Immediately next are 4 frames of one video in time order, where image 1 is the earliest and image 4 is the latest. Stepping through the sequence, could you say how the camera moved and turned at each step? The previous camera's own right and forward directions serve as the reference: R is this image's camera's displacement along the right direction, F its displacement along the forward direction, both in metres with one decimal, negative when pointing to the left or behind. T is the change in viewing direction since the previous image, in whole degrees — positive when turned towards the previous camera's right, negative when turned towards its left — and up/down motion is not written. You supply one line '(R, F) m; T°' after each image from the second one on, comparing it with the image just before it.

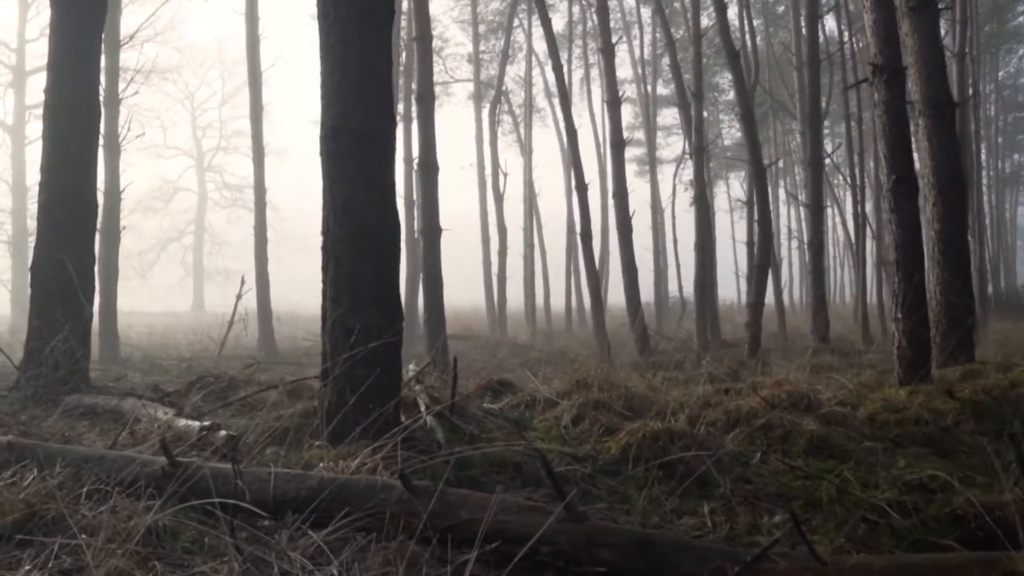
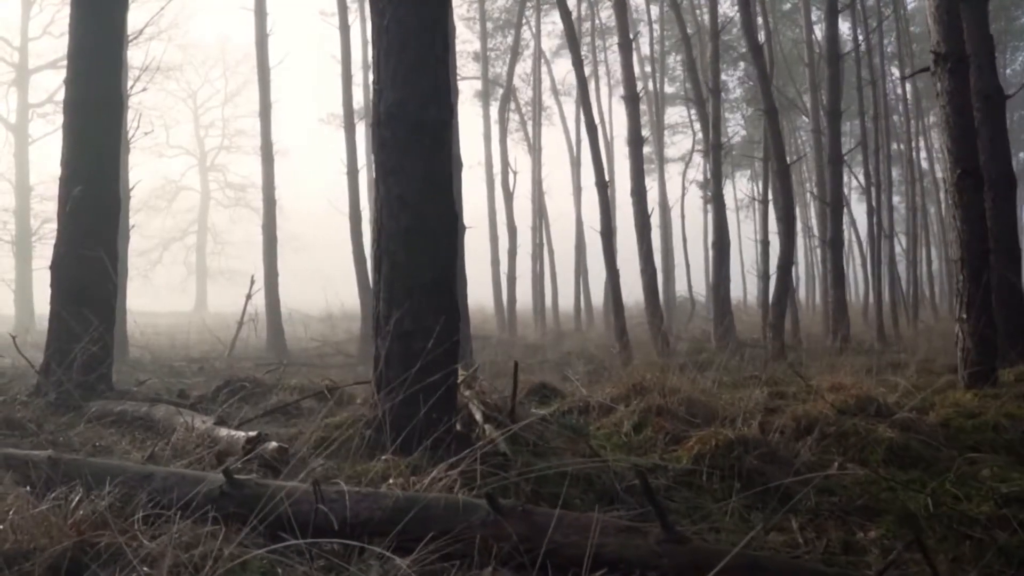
(-0.4, +0.4) m; 0°
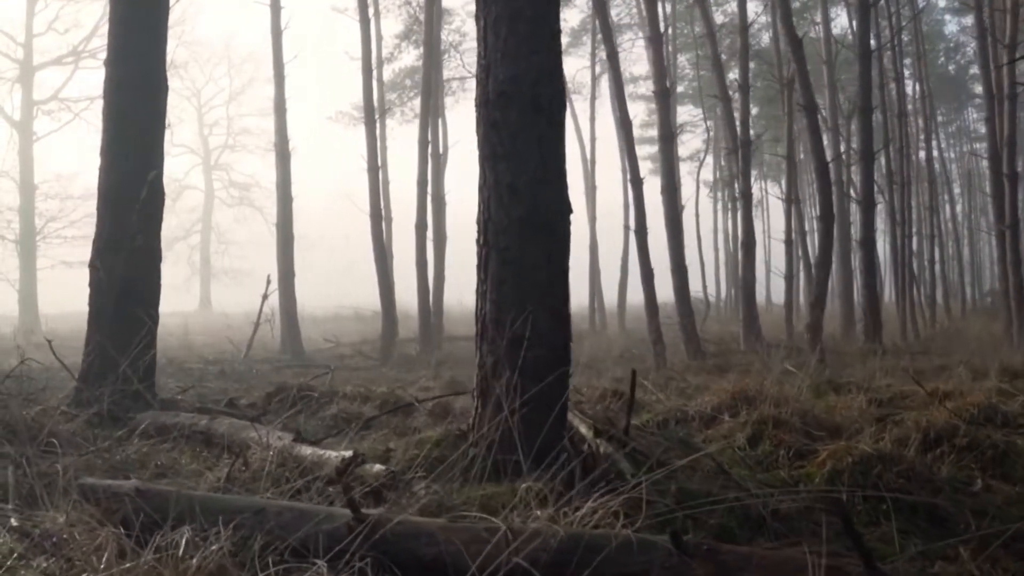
(-0.6, +0.5) m; 0°
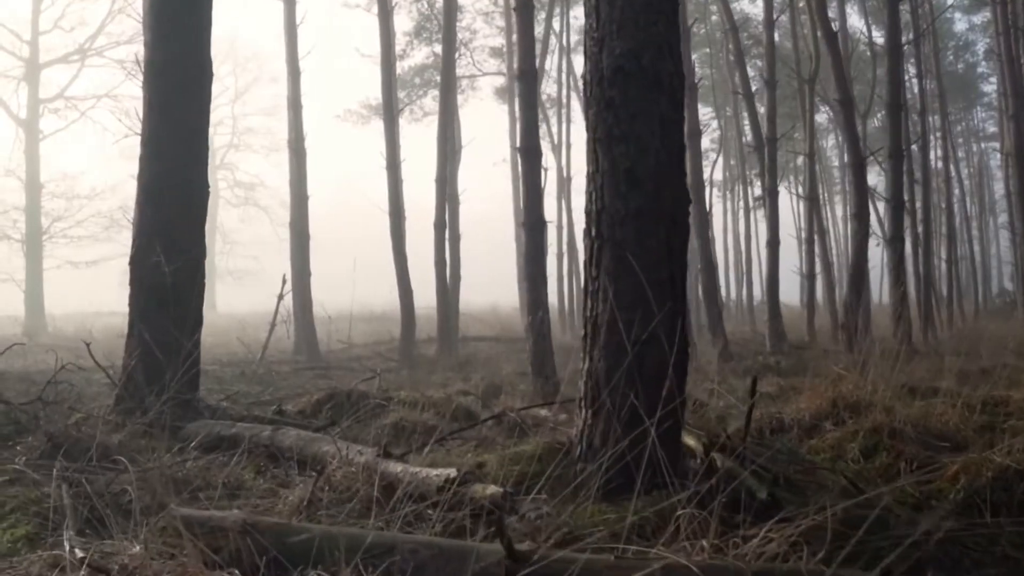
(-0.5, +0.4) m; 0°
